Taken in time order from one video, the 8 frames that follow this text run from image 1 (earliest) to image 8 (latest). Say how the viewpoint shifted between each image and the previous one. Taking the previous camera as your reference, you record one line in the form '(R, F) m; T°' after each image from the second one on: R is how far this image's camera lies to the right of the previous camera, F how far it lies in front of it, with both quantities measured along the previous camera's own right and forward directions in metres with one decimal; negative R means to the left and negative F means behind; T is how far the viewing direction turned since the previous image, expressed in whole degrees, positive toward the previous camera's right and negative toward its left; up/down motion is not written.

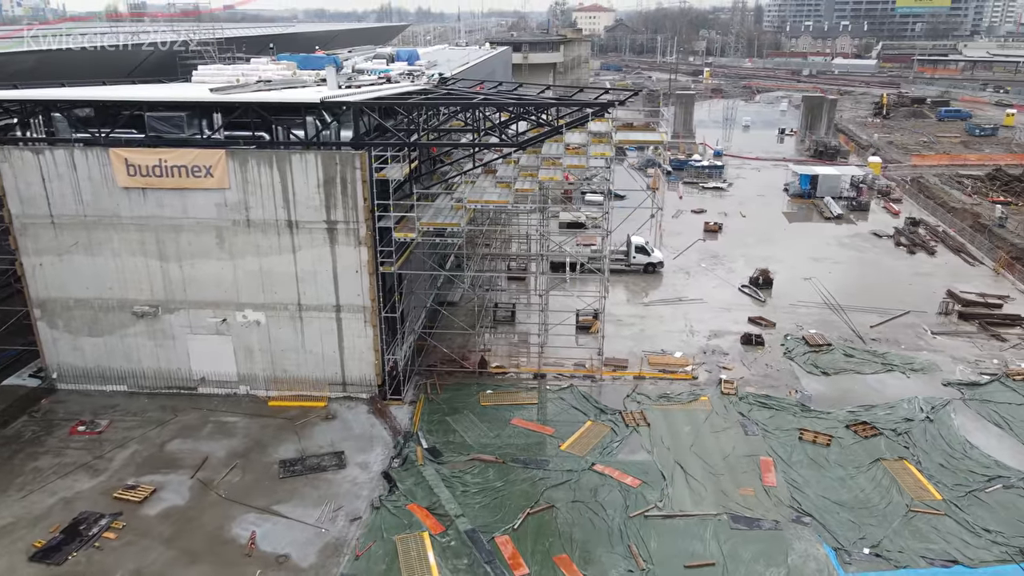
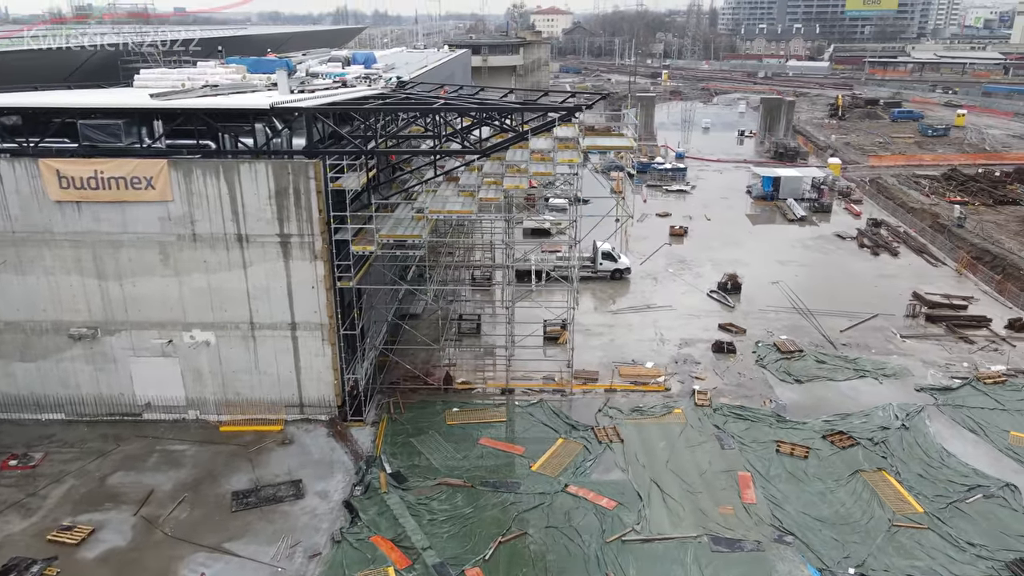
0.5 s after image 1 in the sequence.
(-0.1, +0.6) m; +3°
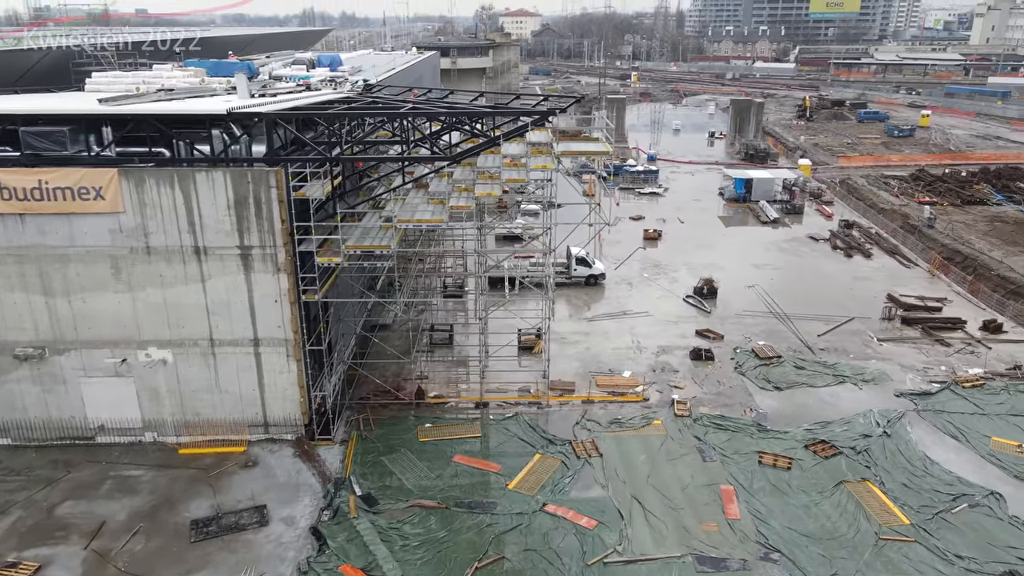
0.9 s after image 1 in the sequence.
(0.0, +0.5) m; +2°
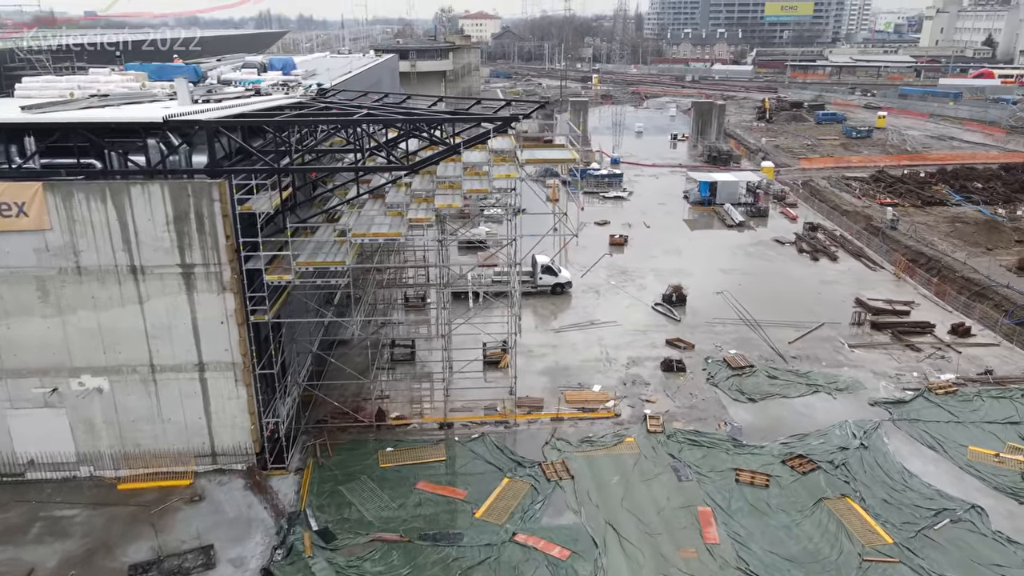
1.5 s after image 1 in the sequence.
(0.0, +0.7) m; +3°
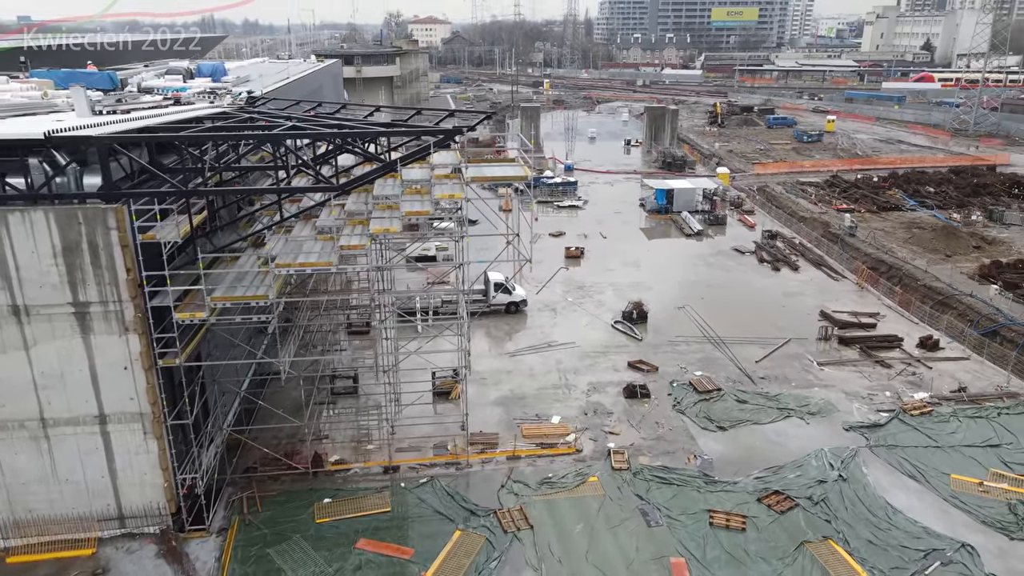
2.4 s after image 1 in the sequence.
(+0.1, +1.3) m; +3°
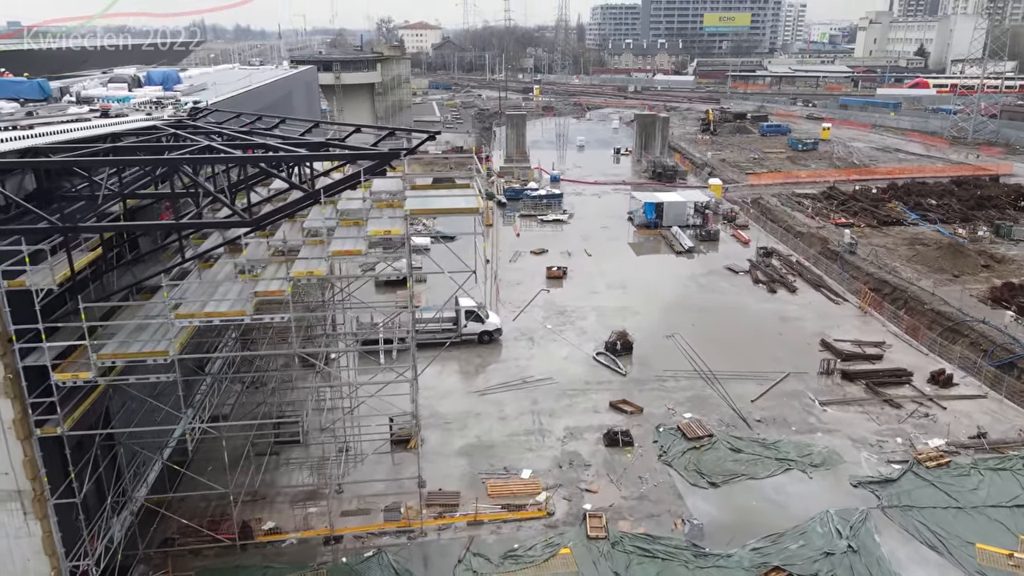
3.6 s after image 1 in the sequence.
(+0.5, +1.7) m; 0°
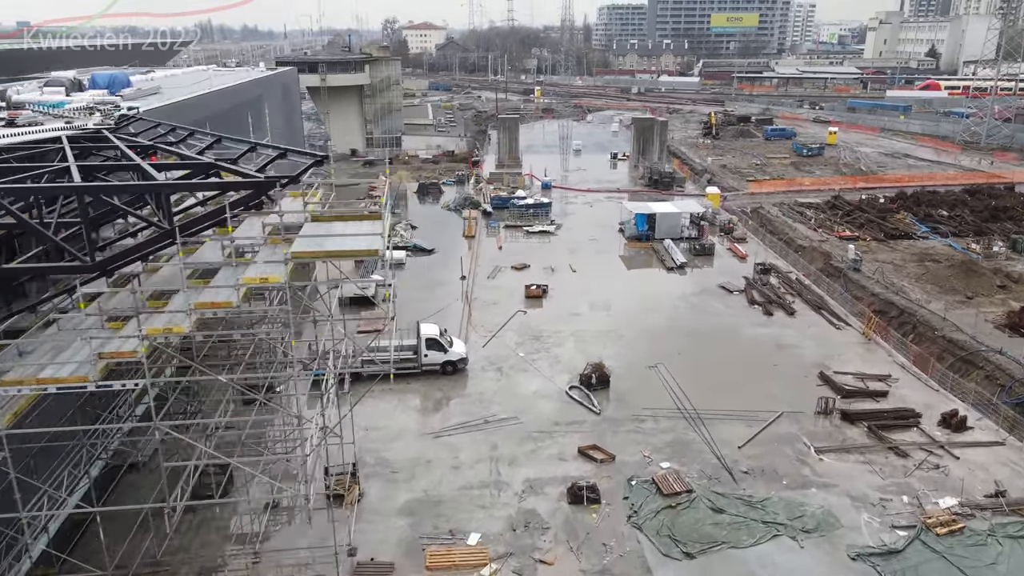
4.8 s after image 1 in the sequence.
(+0.9, +1.7) m; -1°
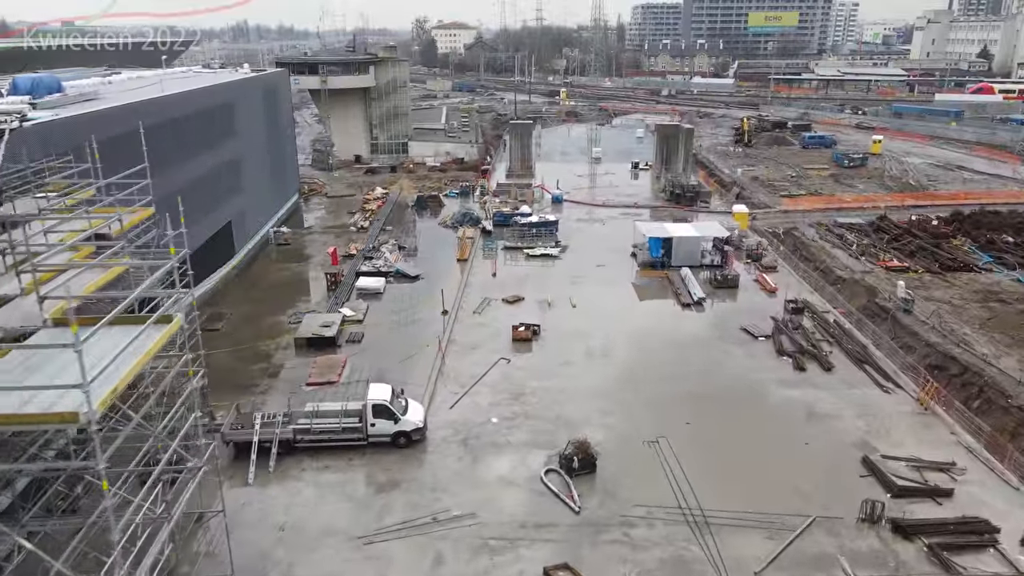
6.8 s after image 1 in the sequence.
(+1.2, +3.1) m; -3°
